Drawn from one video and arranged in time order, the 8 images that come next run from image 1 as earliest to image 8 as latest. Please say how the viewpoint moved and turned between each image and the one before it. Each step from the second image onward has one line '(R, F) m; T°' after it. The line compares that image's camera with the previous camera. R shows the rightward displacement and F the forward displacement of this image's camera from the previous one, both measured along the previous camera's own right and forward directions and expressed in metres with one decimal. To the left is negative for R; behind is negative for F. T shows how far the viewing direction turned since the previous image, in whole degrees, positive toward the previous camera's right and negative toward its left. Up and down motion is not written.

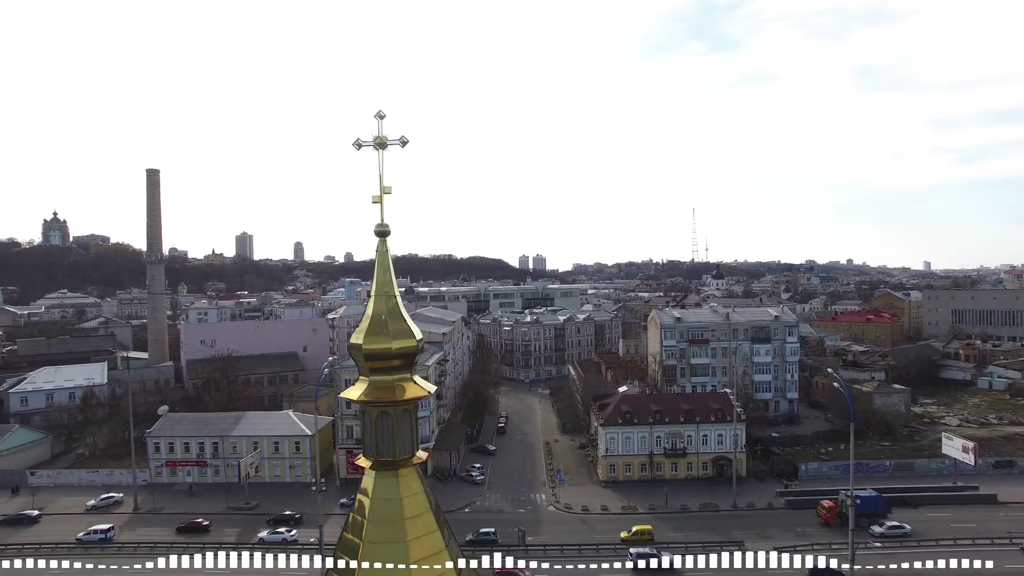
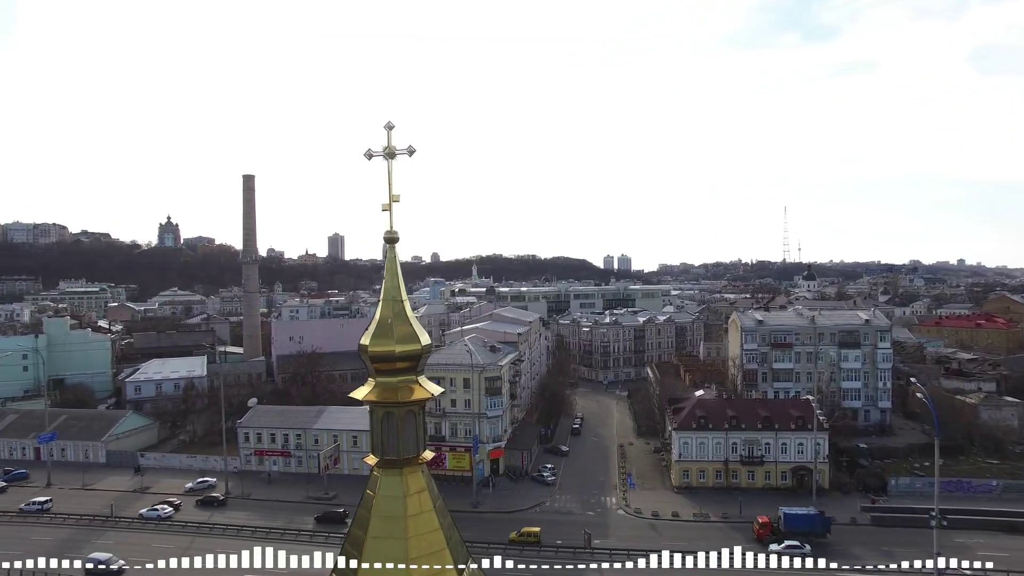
(+0.5, 0.0) m; -7°
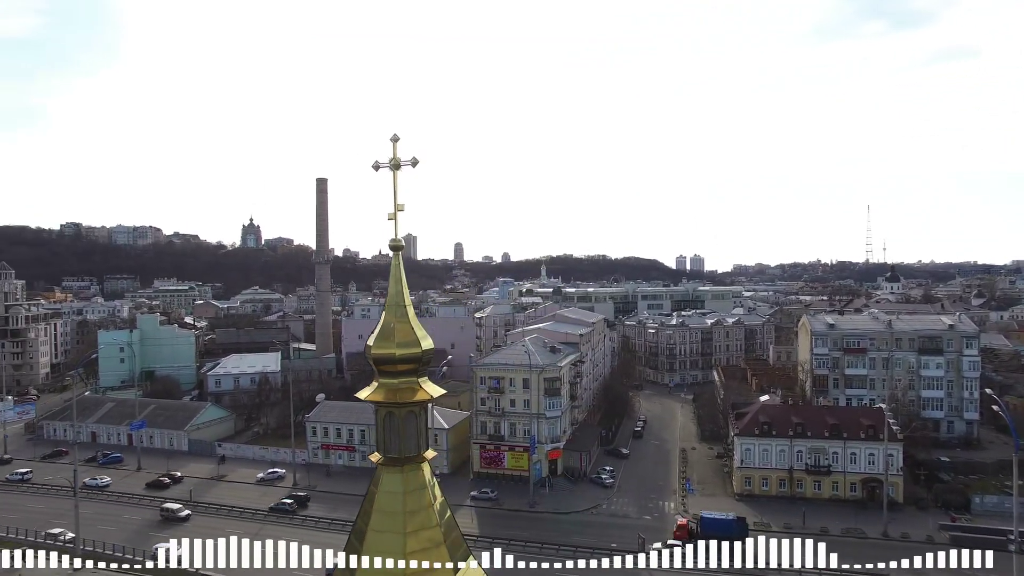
(+0.5, -0.1) m; -6°
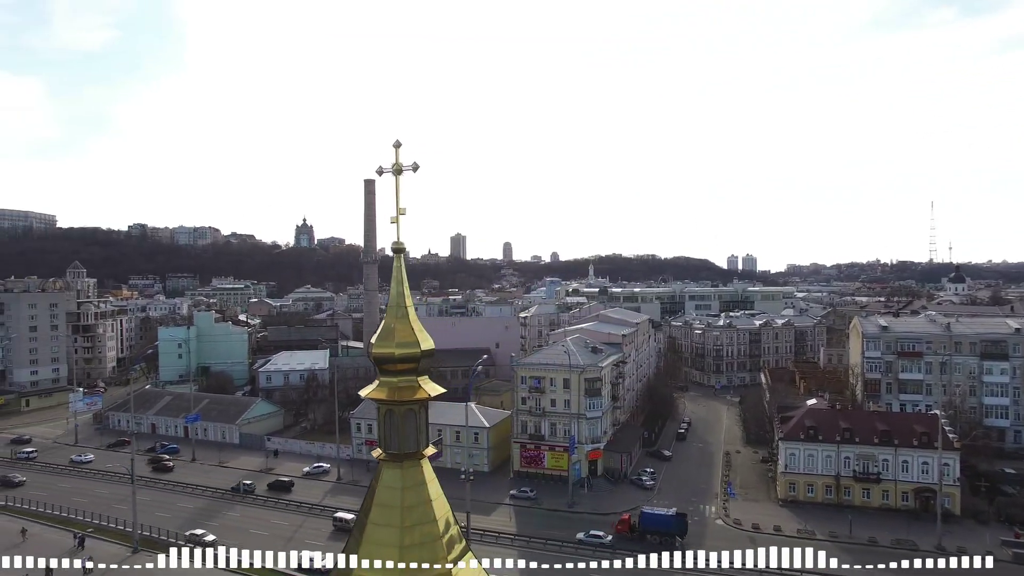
(+0.3, -0.1) m; -4°
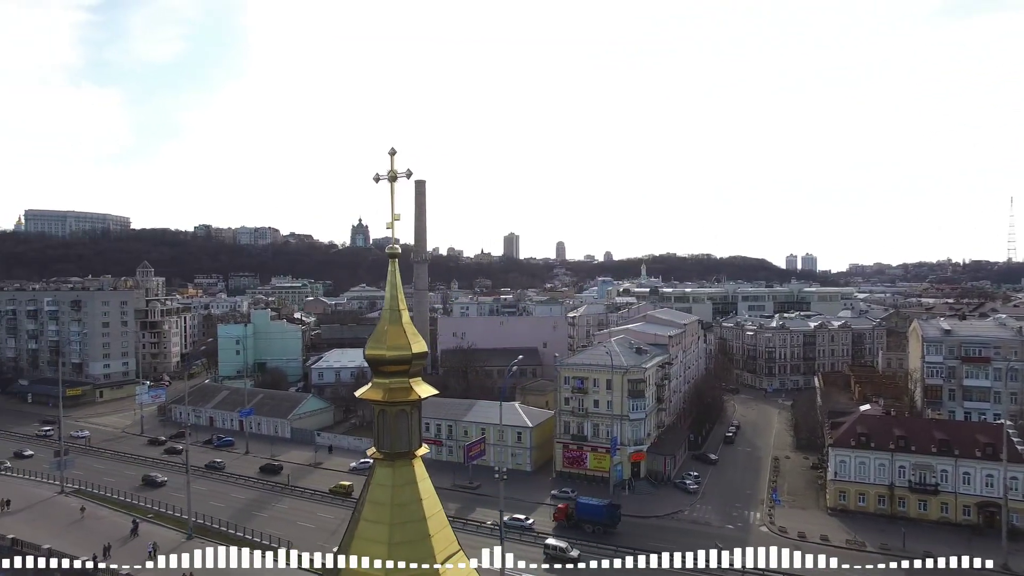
(+0.4, -0.1) m; -5°
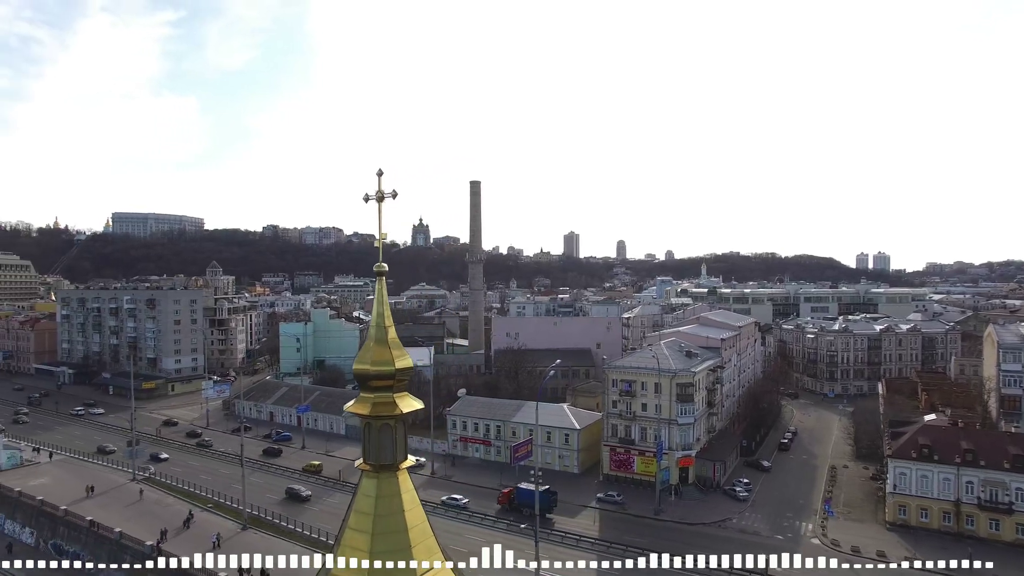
(+0.6, 0.0) m; -5°
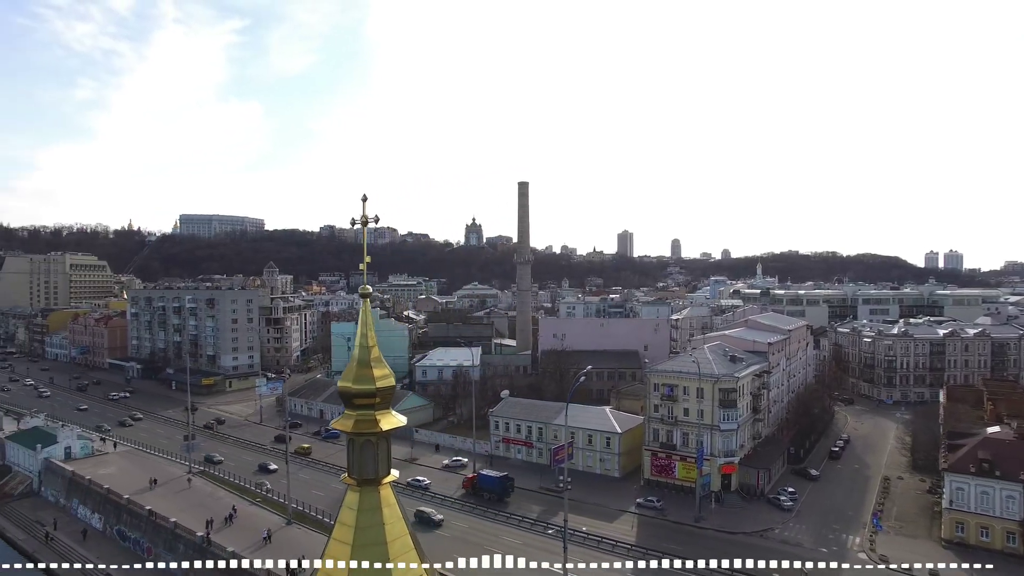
(+0.6, -0.1) m; -5°
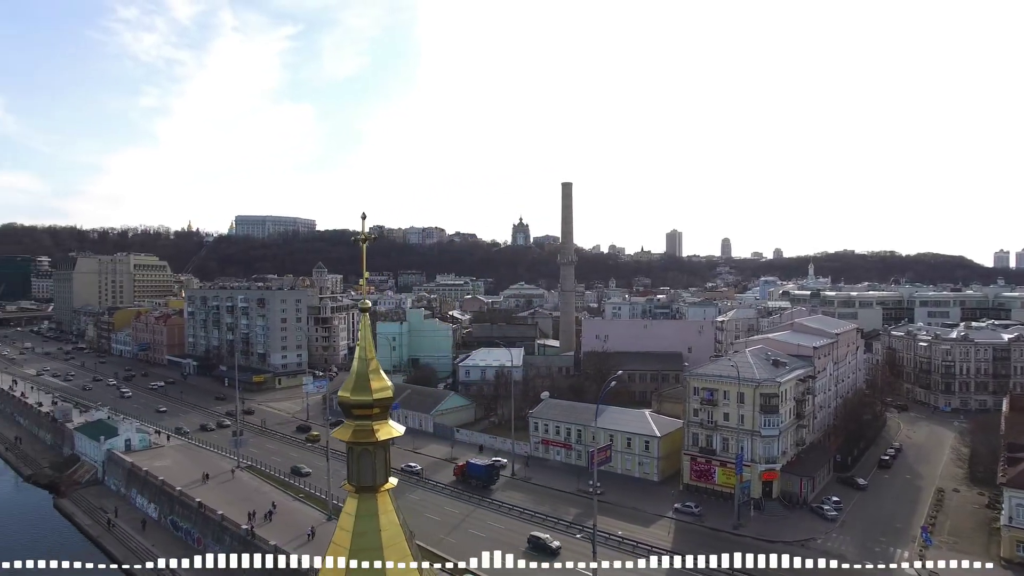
(+0.4, -0.1) m; -4°
